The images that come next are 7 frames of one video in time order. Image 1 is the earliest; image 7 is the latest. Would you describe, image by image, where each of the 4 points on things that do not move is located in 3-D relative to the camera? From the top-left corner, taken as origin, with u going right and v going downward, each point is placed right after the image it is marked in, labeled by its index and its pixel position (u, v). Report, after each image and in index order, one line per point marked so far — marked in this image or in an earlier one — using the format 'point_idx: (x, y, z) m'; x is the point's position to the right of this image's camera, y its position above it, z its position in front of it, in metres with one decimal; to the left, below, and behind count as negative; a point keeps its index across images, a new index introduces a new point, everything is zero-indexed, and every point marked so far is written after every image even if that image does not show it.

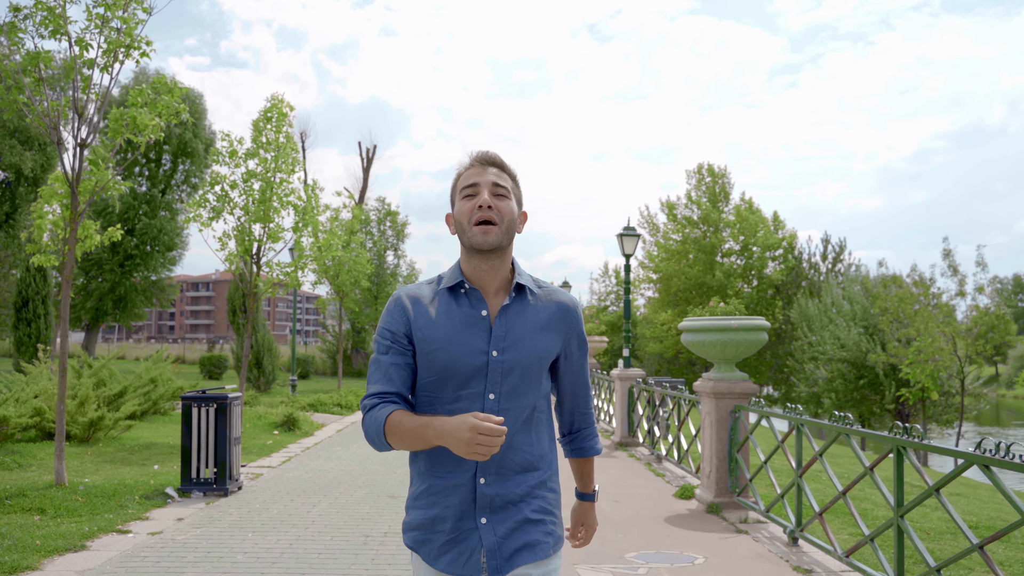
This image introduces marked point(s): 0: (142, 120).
0: (-5.0, +2.3, +10.4) m
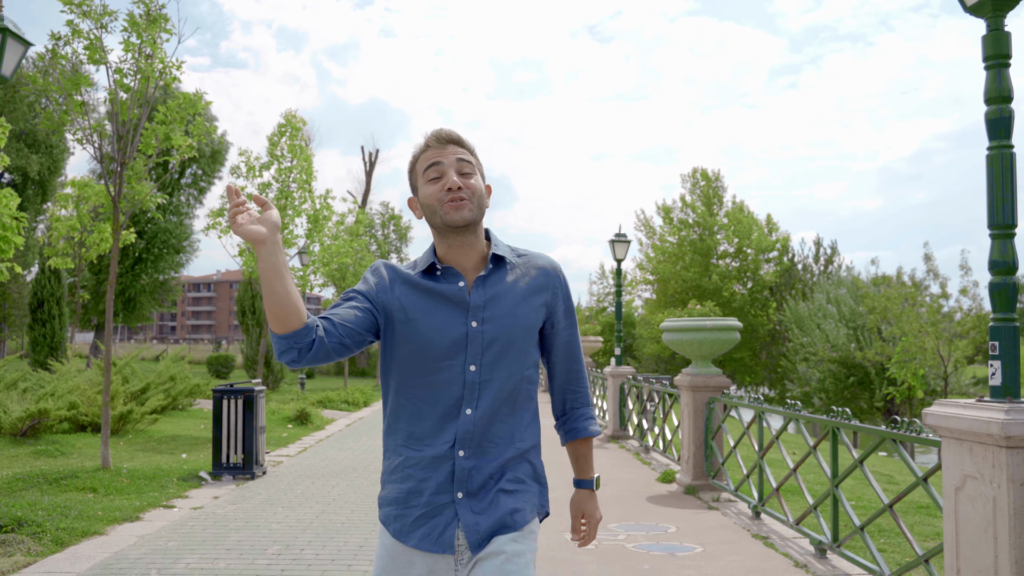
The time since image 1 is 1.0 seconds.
0: (-5.0, +2.2, +11.3) m
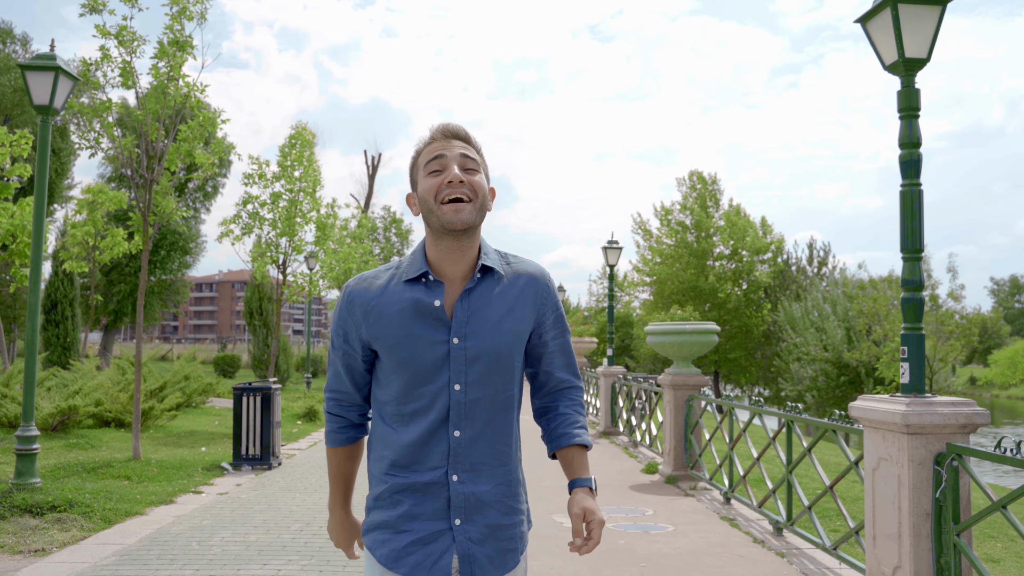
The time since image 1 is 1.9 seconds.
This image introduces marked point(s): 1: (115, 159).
0: (-5.1, +2.1, +12.0) m
1: (-6.1, +2.0, +11.3) m
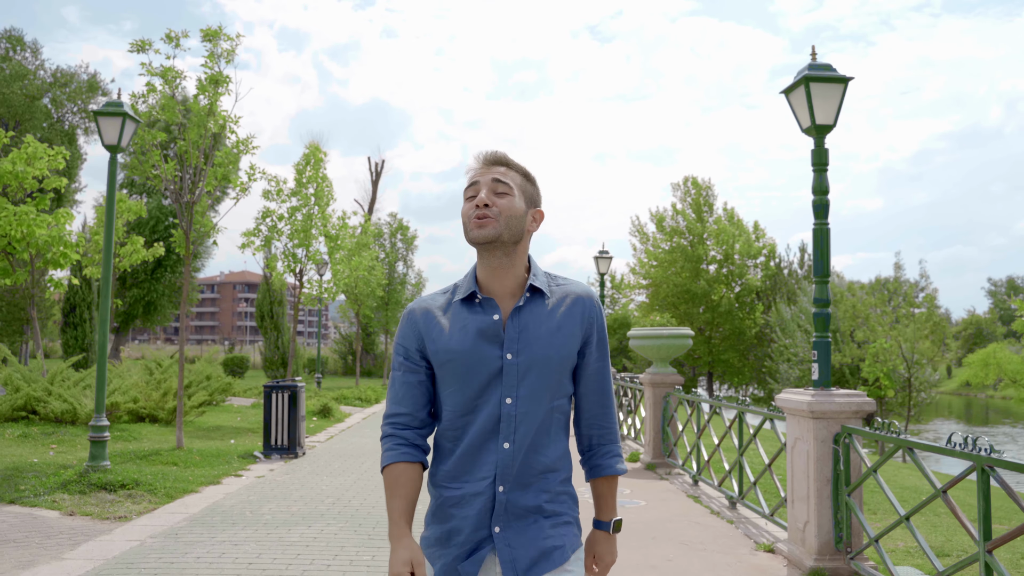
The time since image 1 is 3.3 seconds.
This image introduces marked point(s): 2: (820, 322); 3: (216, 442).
0: (-5.1, +2.0, +13.2) m
1: (-6.1, +1.8, +12.5) m
2: (+2.4, -0.3, +5.6) m
3: (-4.6, -2.4, +11.3) m
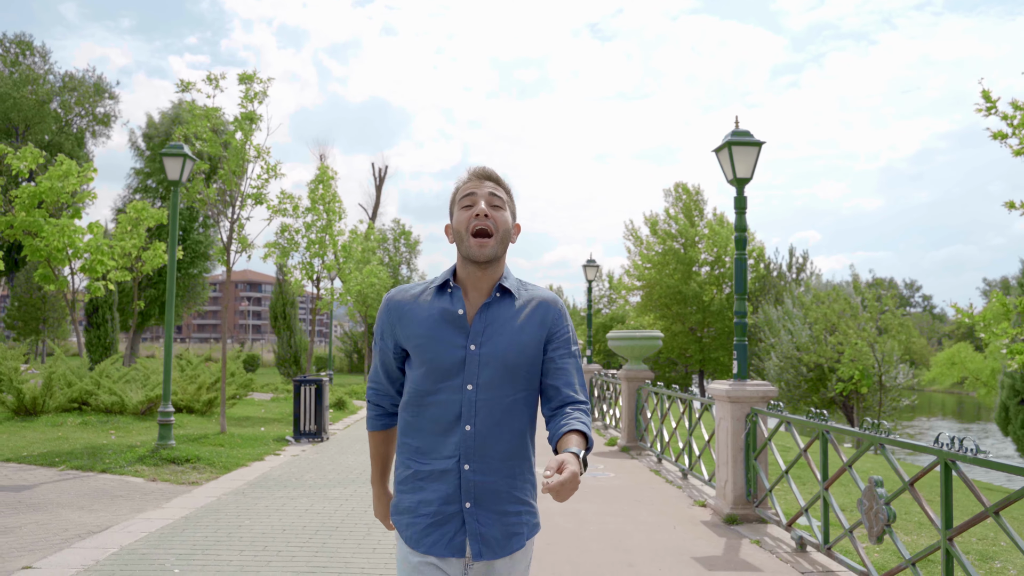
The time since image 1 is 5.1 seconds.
0: (-5.2, +1.9, +14.8) m
1: (-6.2, +1.7, +14.1) m
2: (+2.3, -0.4, +7.3) m
3: (-4.7, -2.5, +12.9) m
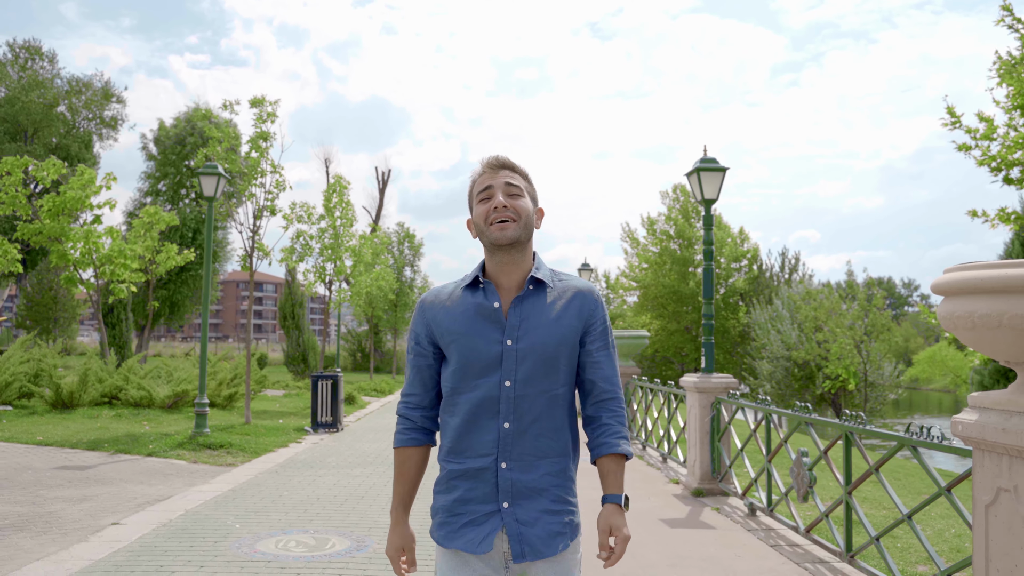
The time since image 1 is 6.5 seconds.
0: (-5.2, +1.8, +15.9) m
1: (-6.2, +1.7, +15.2) m
2: (+2.3, -0.5, +8.4) m
3: (-4.7, -2.6, +14.1) m
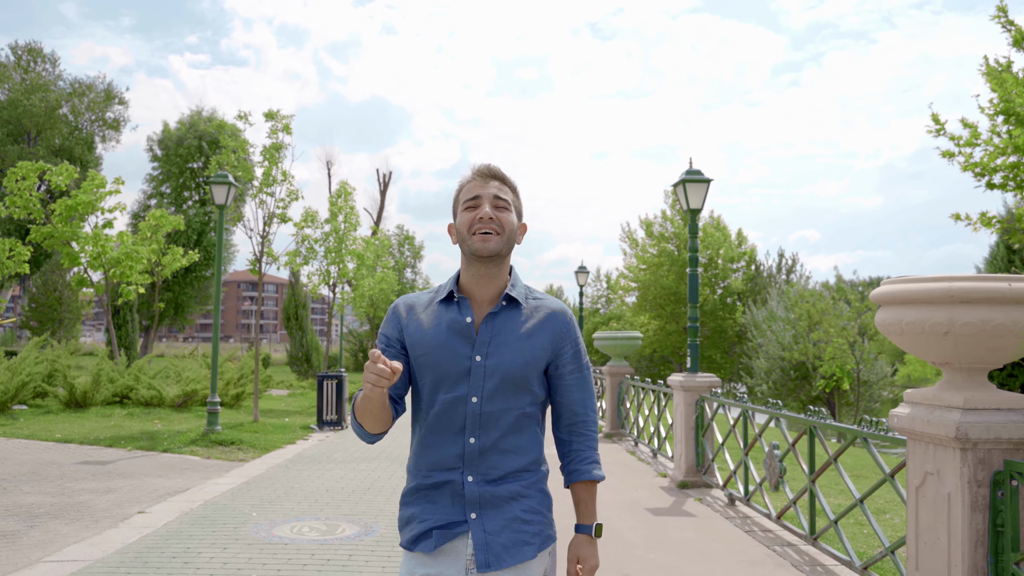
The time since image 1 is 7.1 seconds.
0: (-5.2, +1.8, +16.4) m
1: (-6.3, +1.6, +15.7) m
2: (+2.2, -0.5, +8.9) m
3: (-4.7, -2.6, +14.6) m
